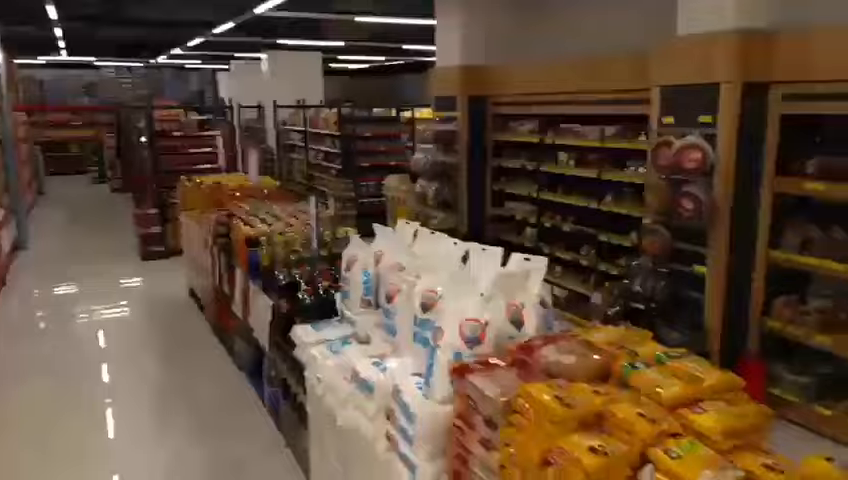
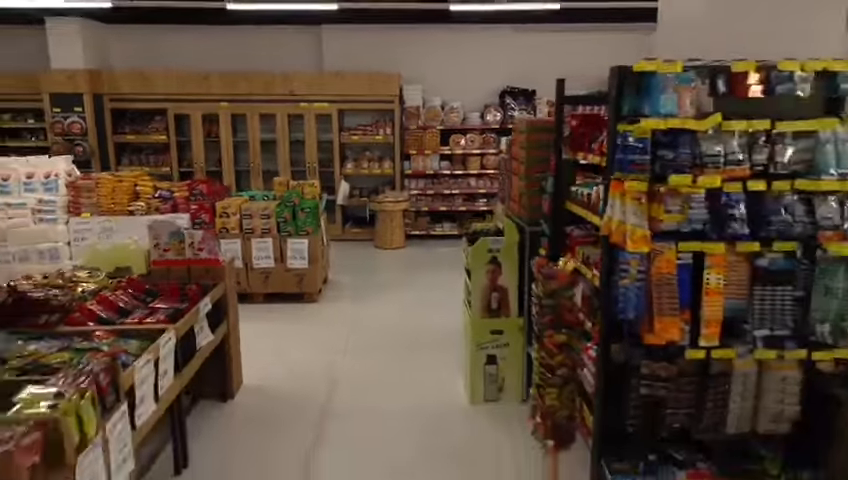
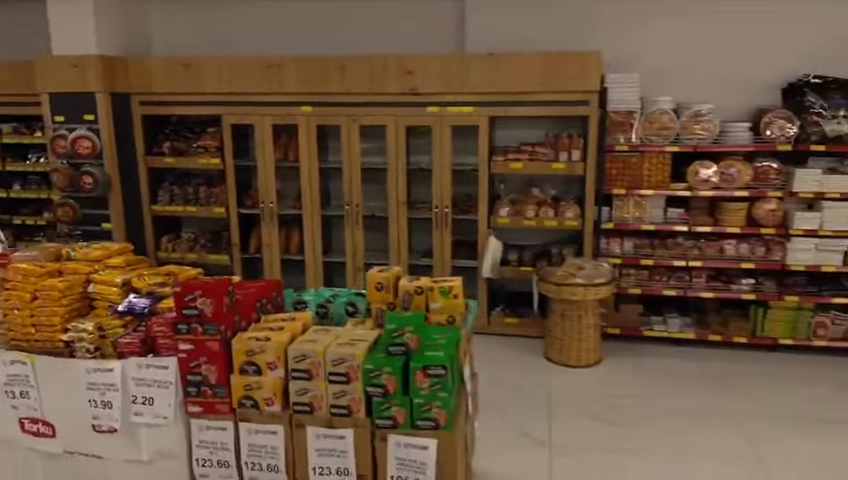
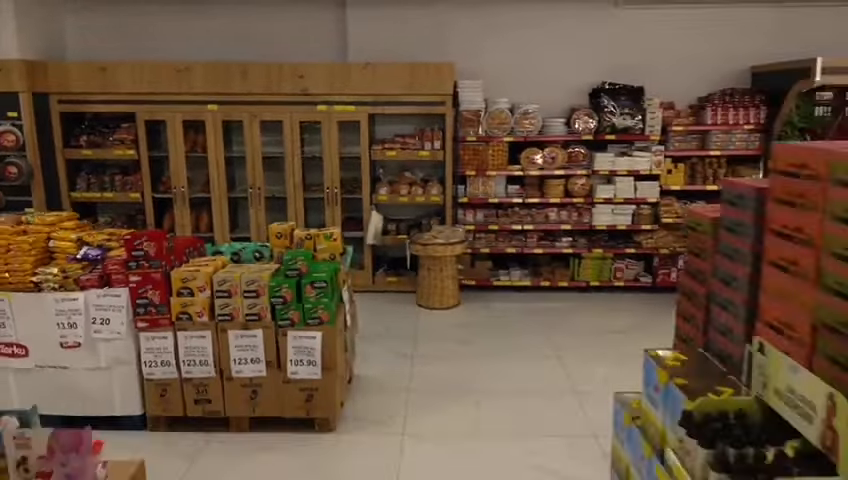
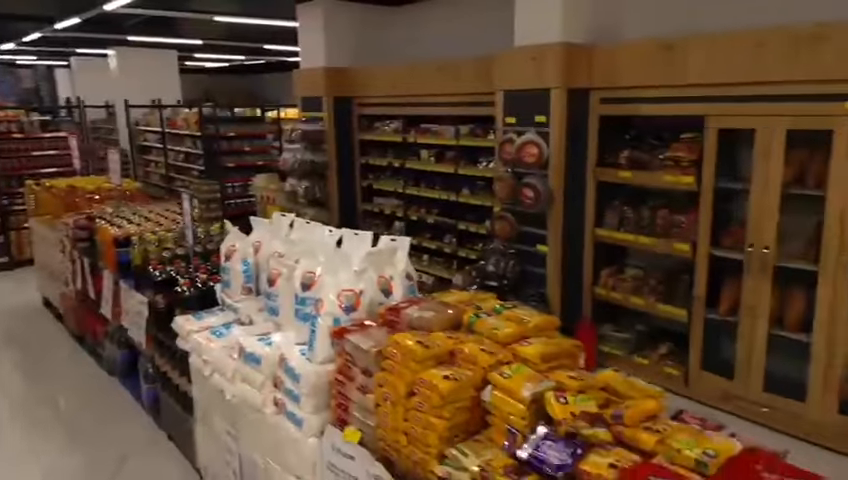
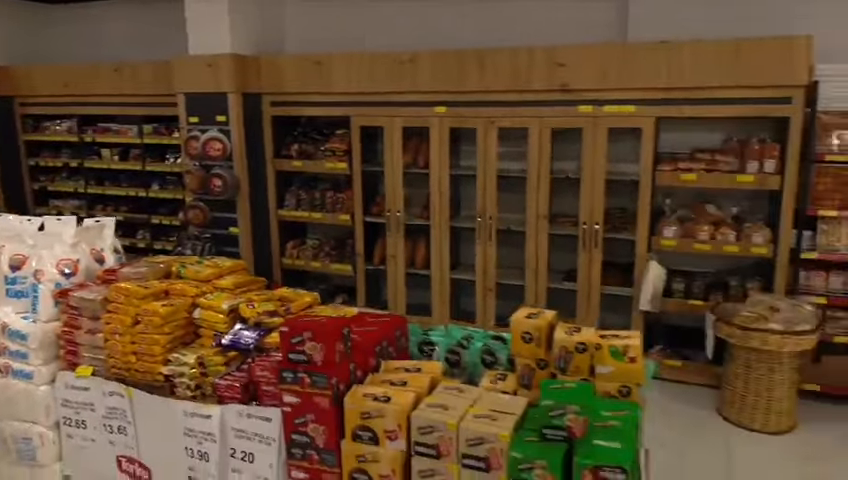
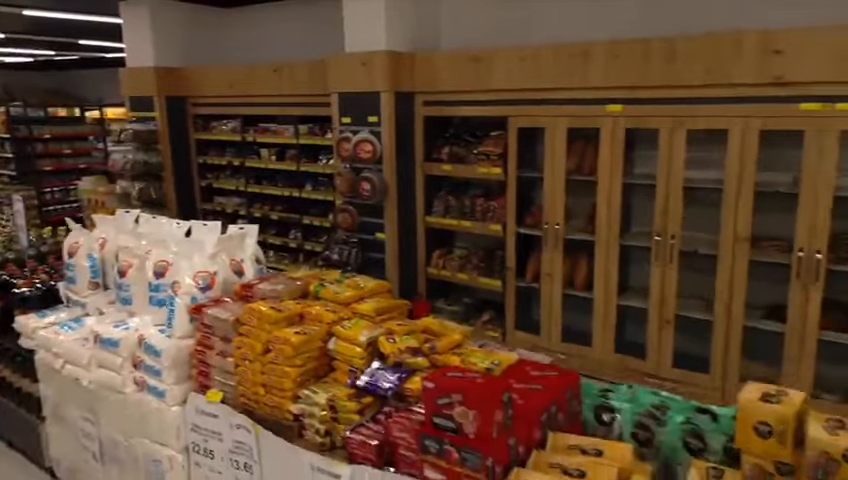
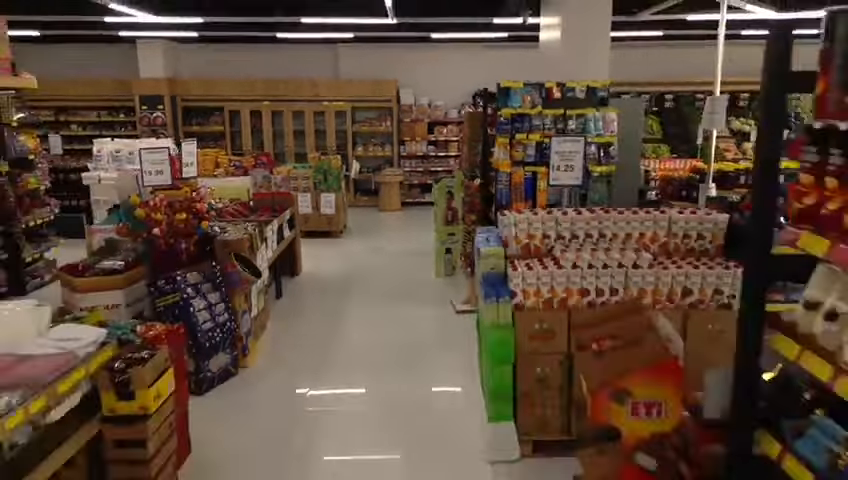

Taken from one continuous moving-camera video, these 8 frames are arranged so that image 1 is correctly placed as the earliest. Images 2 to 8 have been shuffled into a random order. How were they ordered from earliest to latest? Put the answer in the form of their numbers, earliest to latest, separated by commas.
5, 7, 6, 3, 4, 2, 8
